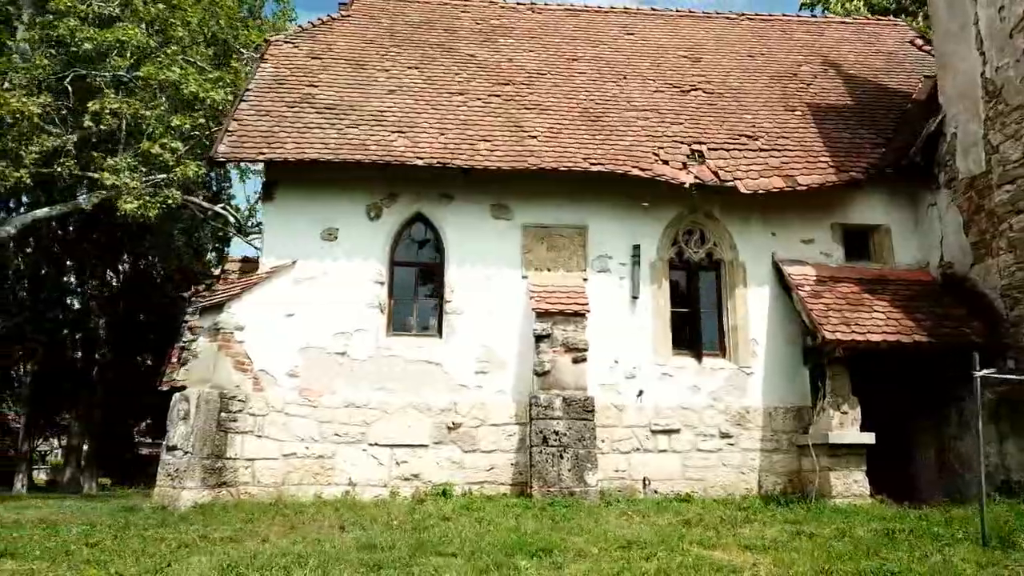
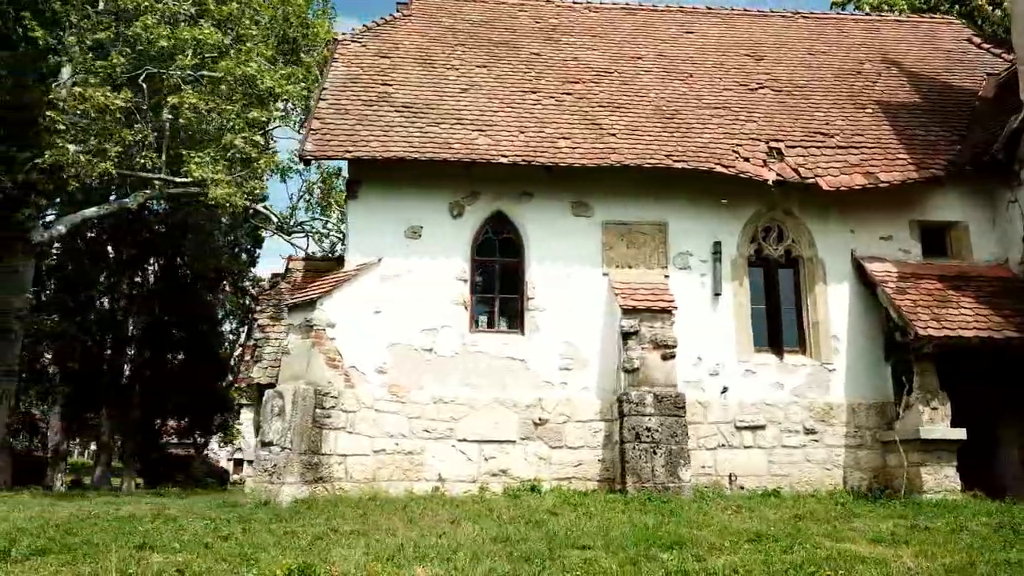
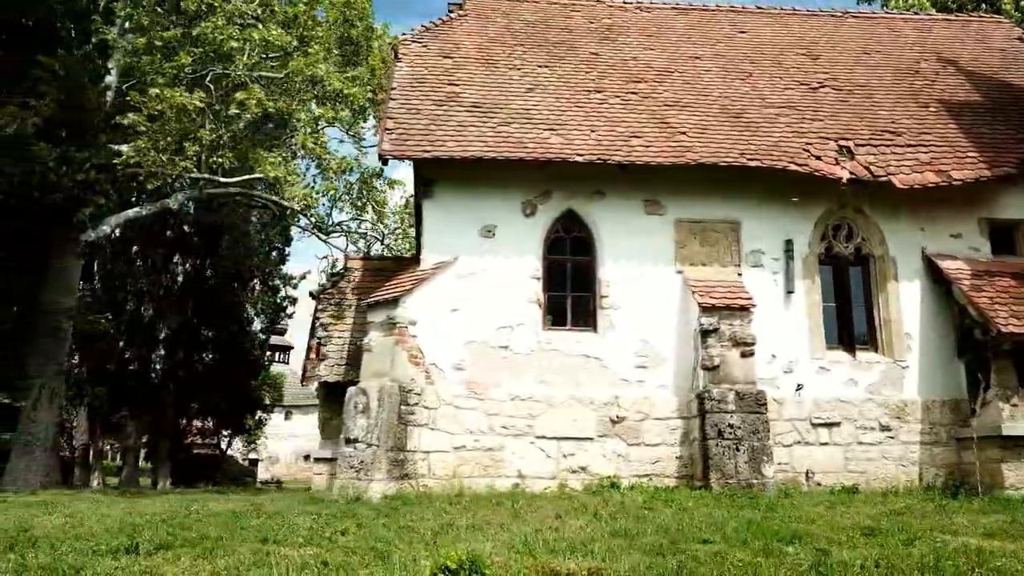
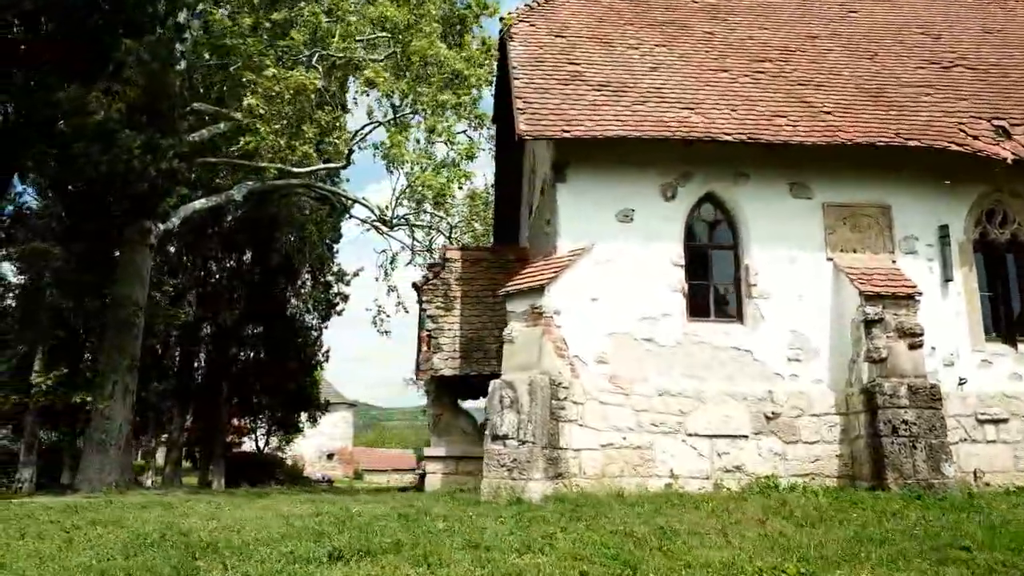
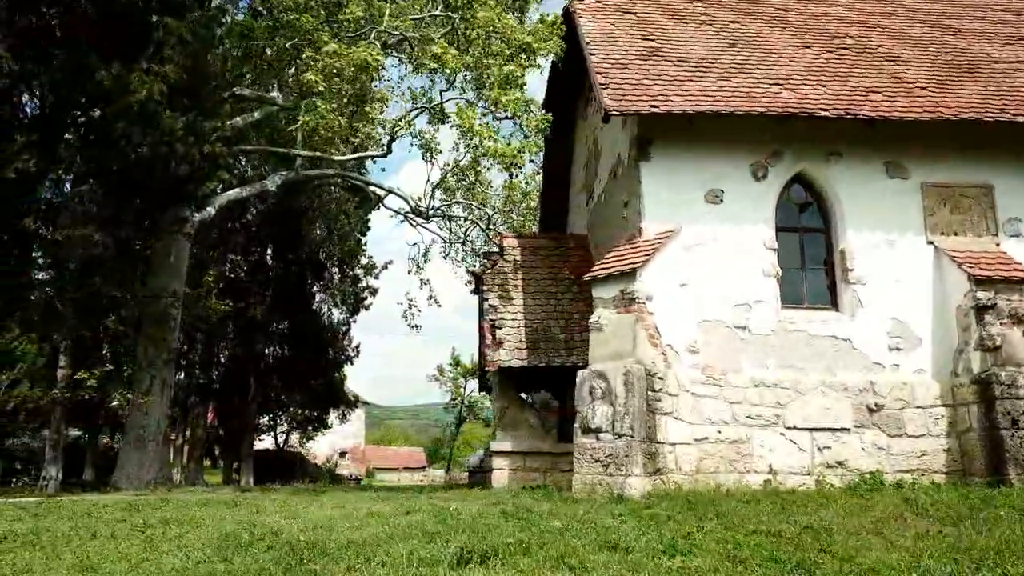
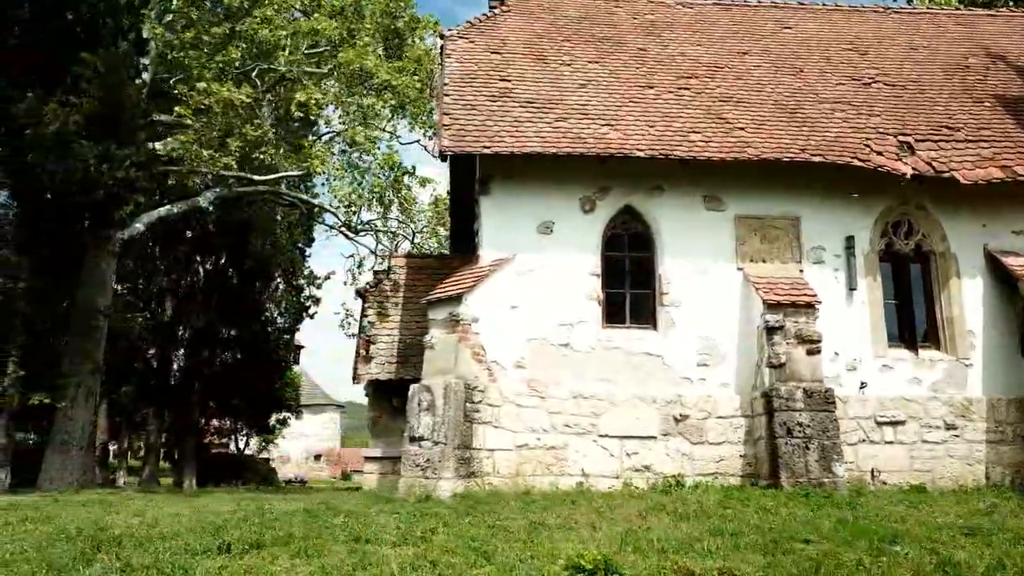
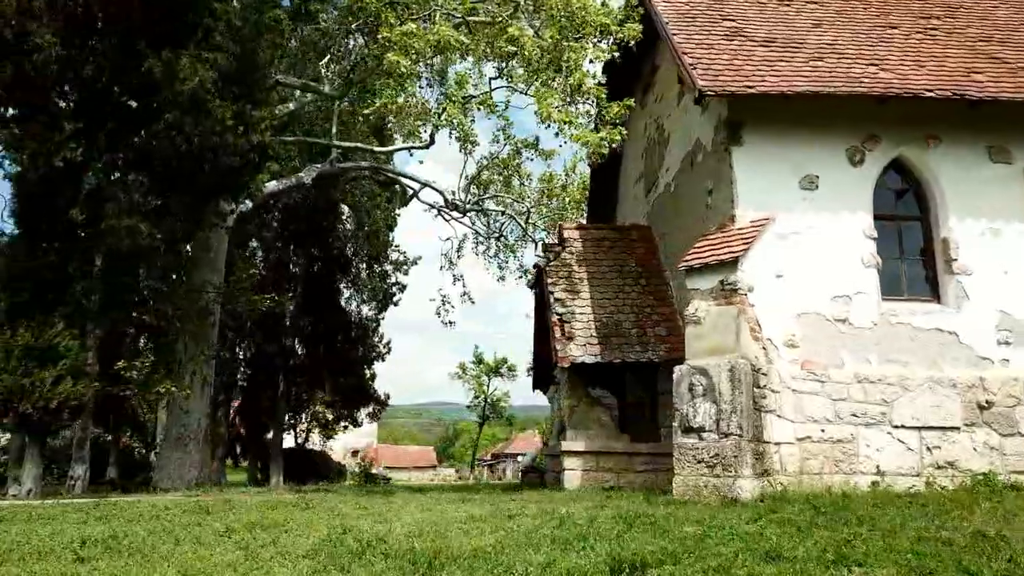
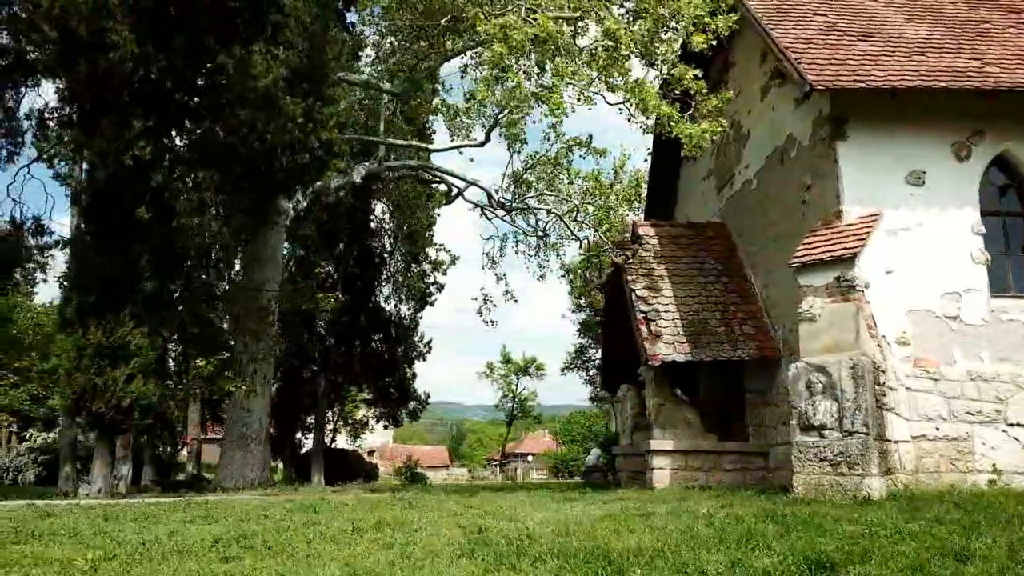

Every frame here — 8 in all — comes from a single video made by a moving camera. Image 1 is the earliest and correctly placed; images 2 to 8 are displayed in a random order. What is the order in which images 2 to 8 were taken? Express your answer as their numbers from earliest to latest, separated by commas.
2, 3, 6, 4, 5, 7, 8
